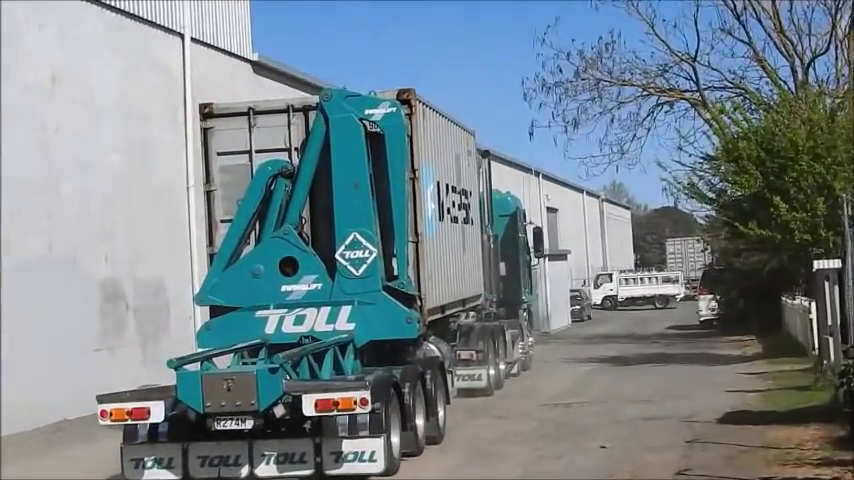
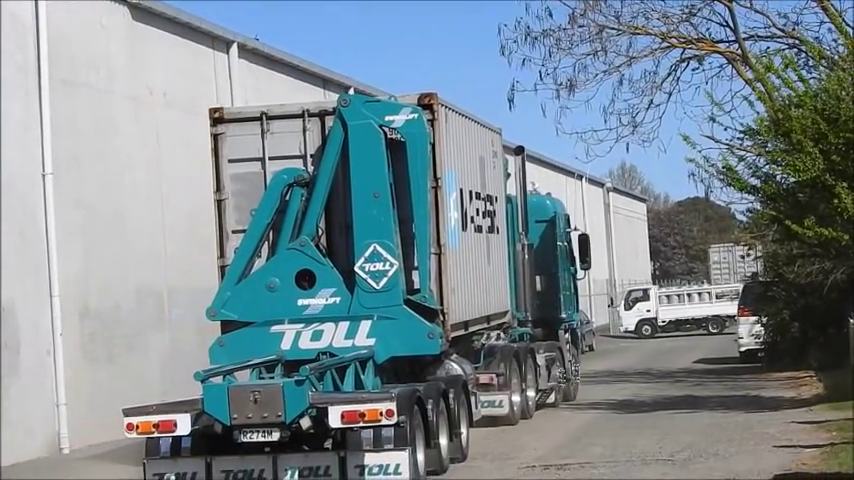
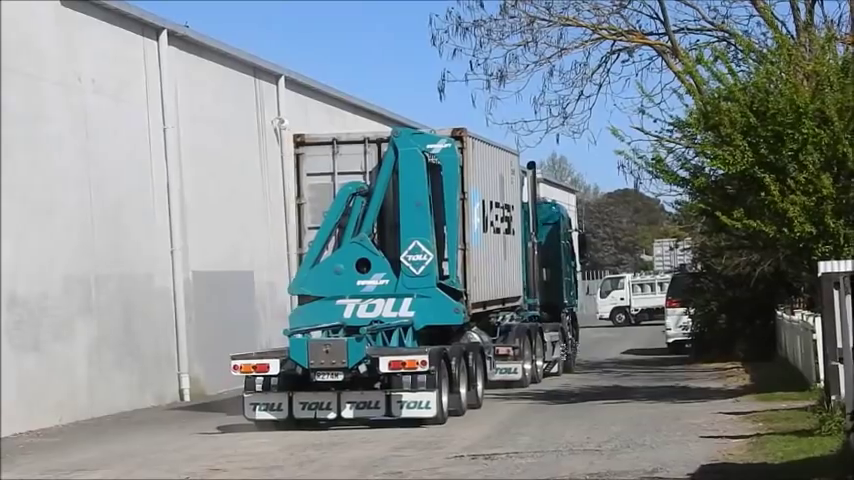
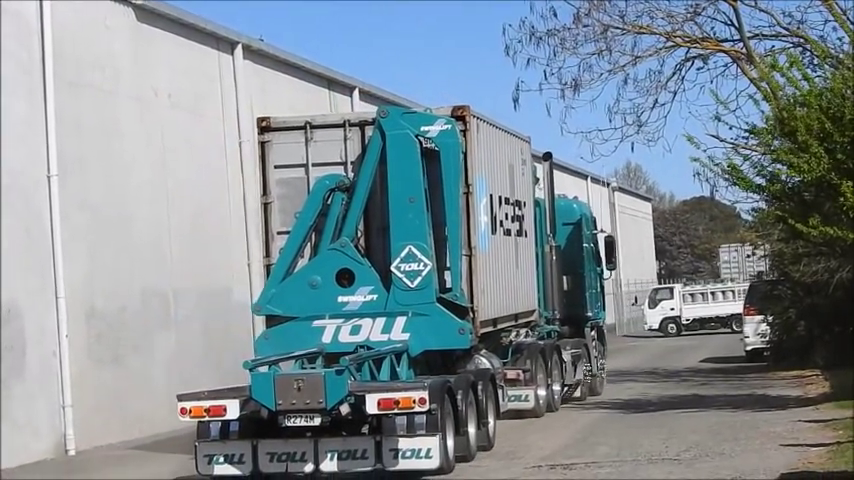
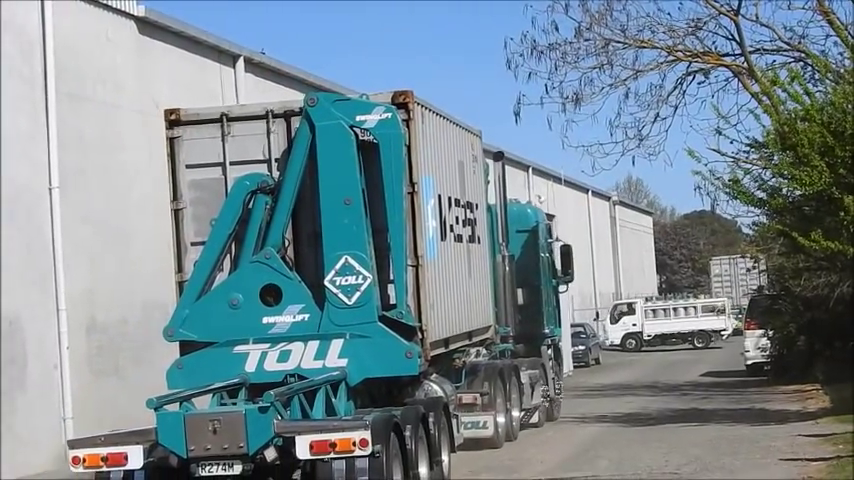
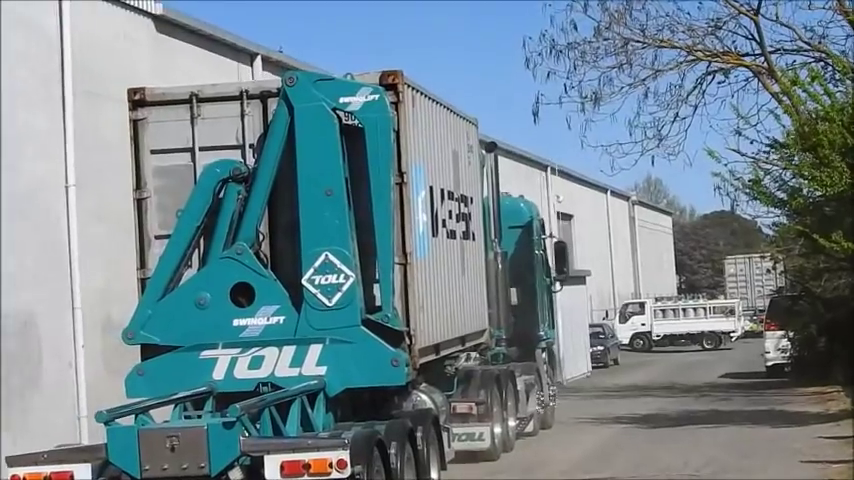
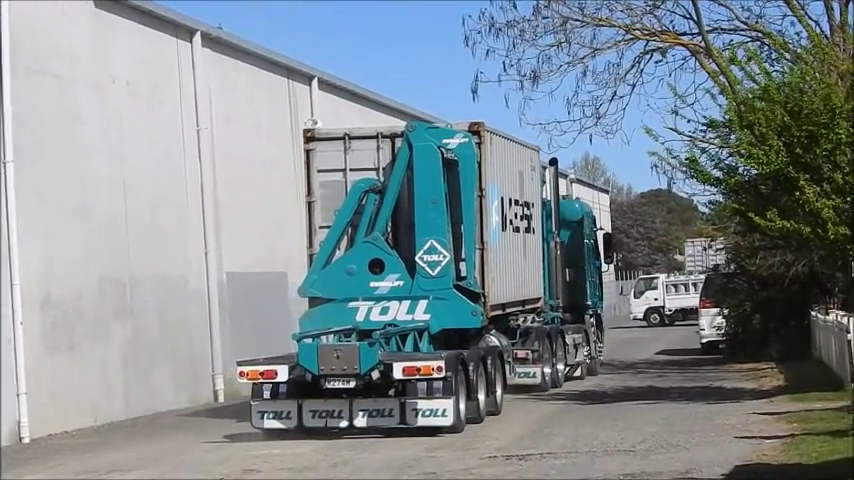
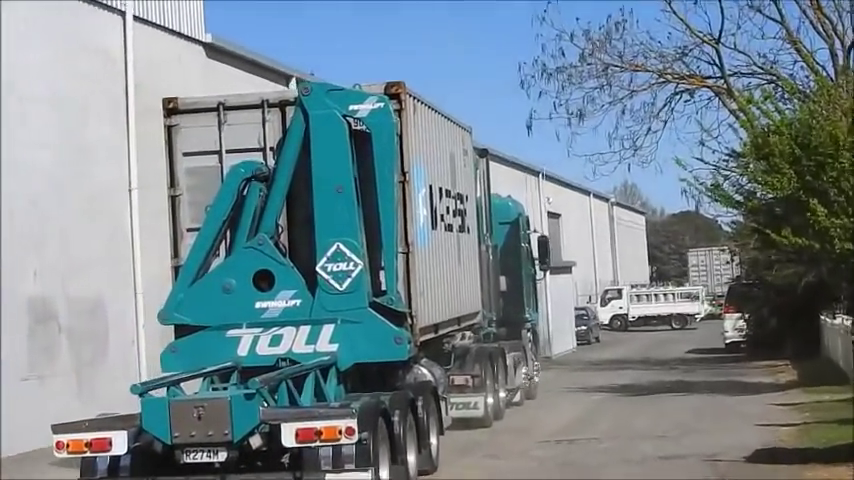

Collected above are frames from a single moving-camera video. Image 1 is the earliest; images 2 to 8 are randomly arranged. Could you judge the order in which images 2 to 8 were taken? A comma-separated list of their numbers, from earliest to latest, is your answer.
8, 6, 5, 2, 4, 7, 3
